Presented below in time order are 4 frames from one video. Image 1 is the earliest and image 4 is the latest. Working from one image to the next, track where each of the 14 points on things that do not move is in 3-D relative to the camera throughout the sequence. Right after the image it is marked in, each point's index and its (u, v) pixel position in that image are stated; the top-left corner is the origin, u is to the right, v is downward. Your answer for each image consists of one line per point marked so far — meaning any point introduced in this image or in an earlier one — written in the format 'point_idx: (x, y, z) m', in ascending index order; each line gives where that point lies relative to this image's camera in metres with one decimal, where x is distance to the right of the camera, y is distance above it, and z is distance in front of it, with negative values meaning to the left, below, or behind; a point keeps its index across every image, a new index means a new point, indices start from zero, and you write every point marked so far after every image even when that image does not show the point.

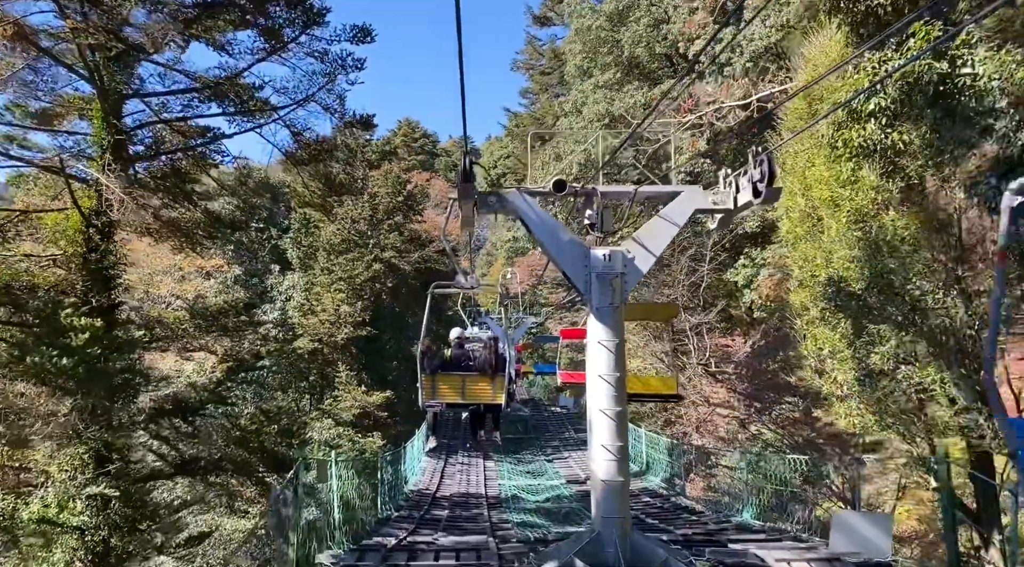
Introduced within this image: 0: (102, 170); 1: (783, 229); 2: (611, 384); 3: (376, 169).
0: (-3.5, +1.0, +7.2) m
1: (+2.5, +0.5, +7.7) m
2: (+0.6, -0.7, +5.6) m
3: (-2.9, +2.5, +18.2) m
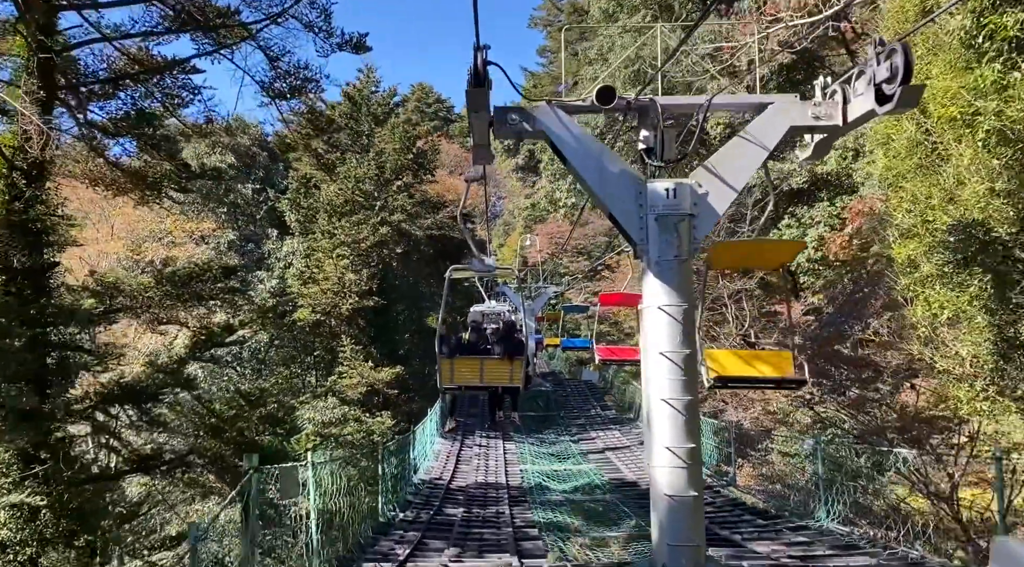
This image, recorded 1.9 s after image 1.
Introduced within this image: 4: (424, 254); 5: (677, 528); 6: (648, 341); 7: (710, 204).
0: (-3.3, +1.3, +5.8) m
1: (+2.7, +0.9, +6.2) m
2: (+0.8, -0.4, +4.1) m
3: (-2.5, +3.1, +16.7) m
4: (-1.8, +0.6, +18.0) m
5: (+0.8, -1.2, +4.0) m
6: (+0.7, -0.3, +4.2) m
7: (+1.0, +0.4, +4.2) m
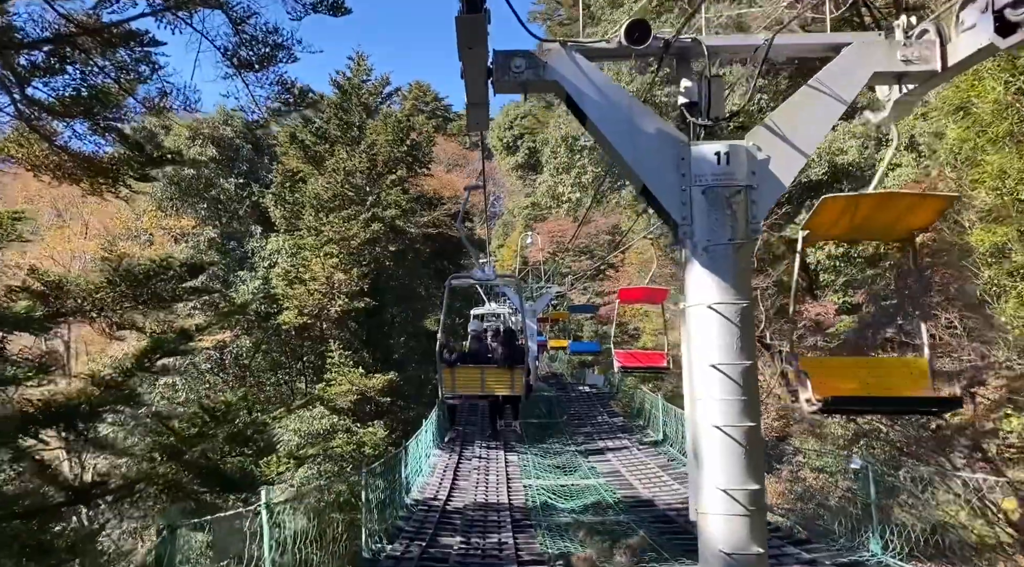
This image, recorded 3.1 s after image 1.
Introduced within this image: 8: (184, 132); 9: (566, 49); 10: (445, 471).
0: (-3.3, +1.3, +4.8) m
1: (+2.7, +0.9, +5.3) m
2: (+0.8, -0.4, +3.2) m
3: (-2.5, +3.1, +15.8) m
4: (-1.8, +0.6, +17.1) m
5: (+0.8, -1.1, +3.1) m
6: (+0.7, -0.2, +3.2) m
7: (+1.0, +0.4, +3.3) m
8: (-5.6, +2.6, +14.5) m
9: (+0.2, +0.9, +3.4) m
10: (-0.9, -2.4, +11.0) m
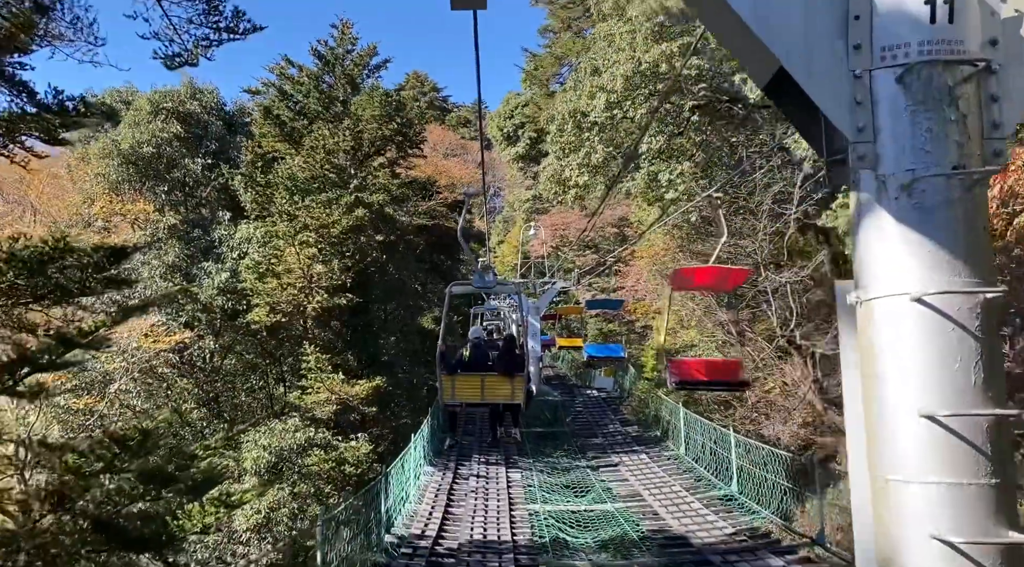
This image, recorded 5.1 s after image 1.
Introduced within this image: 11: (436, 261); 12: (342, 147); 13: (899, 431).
0: (-3.2, +1.3, +3.2) m
1: (+2.7, +1.0, +3.7) m
2: (+0.8, -0.3, +1.6) m
3: (-2.5, +3.2, +14.2) m
4: (-1.8, +0.7, +15.5) m
5: (+0.8, -1.1, +1.5) m
6: (+0.7, -0.2, +1.6) m
7: (+1.0, +0.5, +1.7) m
8: (-5.6, +2.7, +12.9) m
9: (+0.2, +1.0, +1.9) m
10: (-0.8, -2.3, +9.4) m
11: (-1.6, +0.5, +17.7) m
12: (-2.5, +2.0, +12.9) m
13: (+0.7, -0.3, +1.6) m
